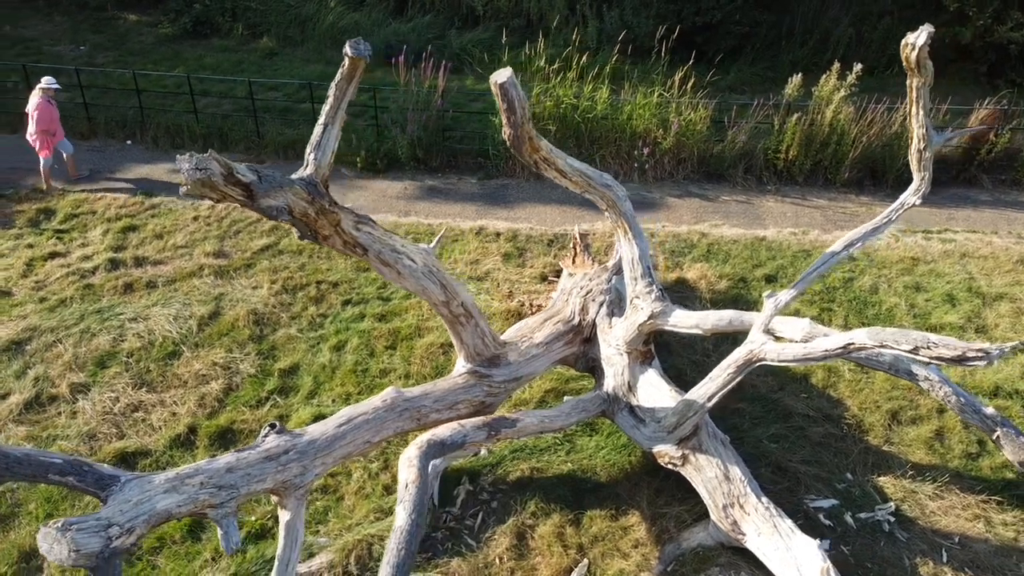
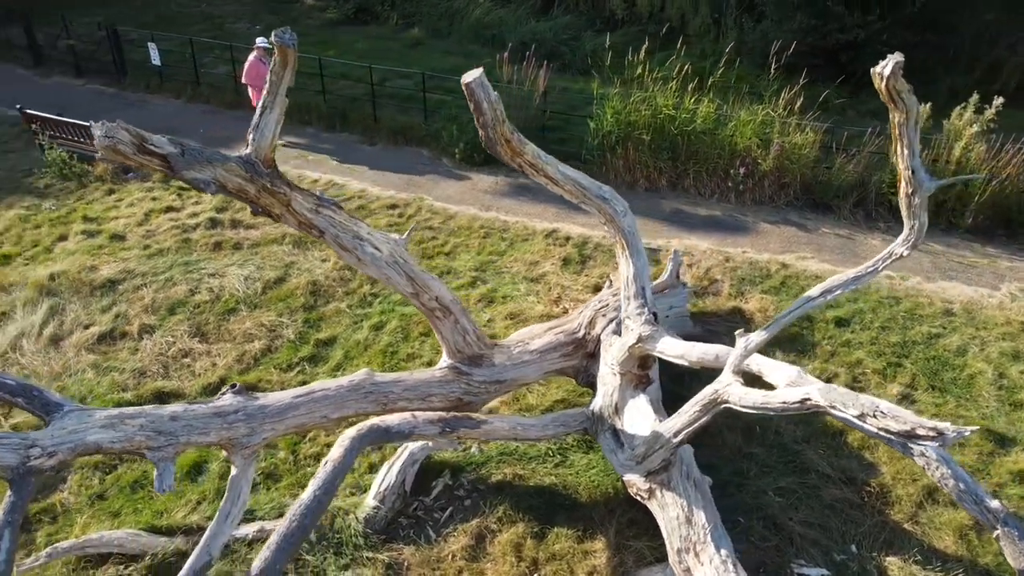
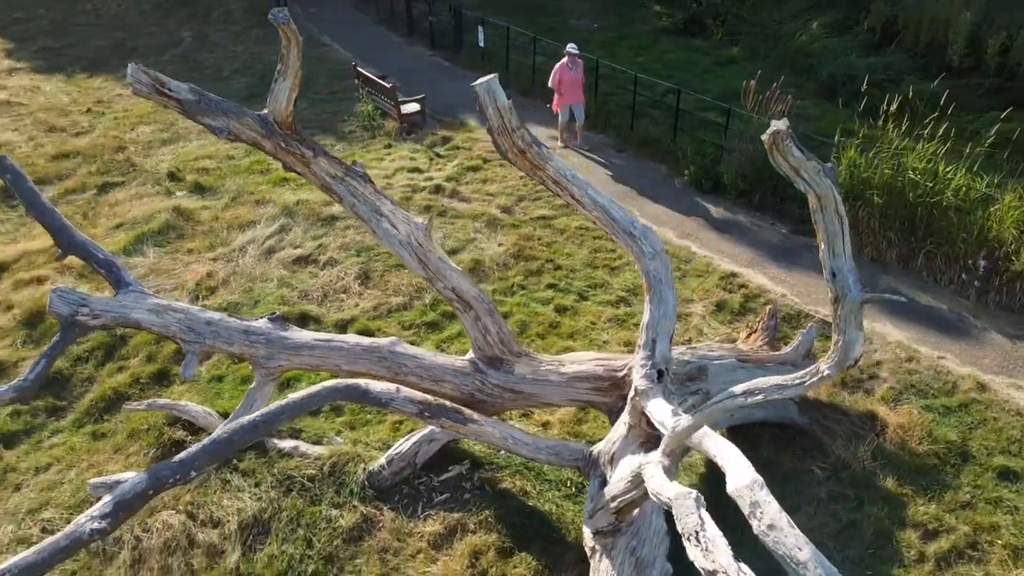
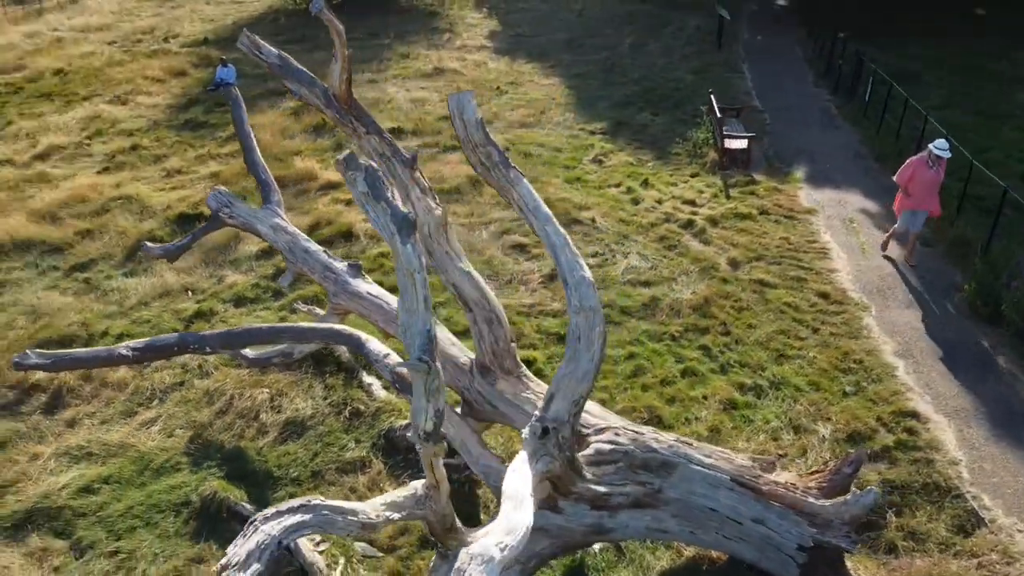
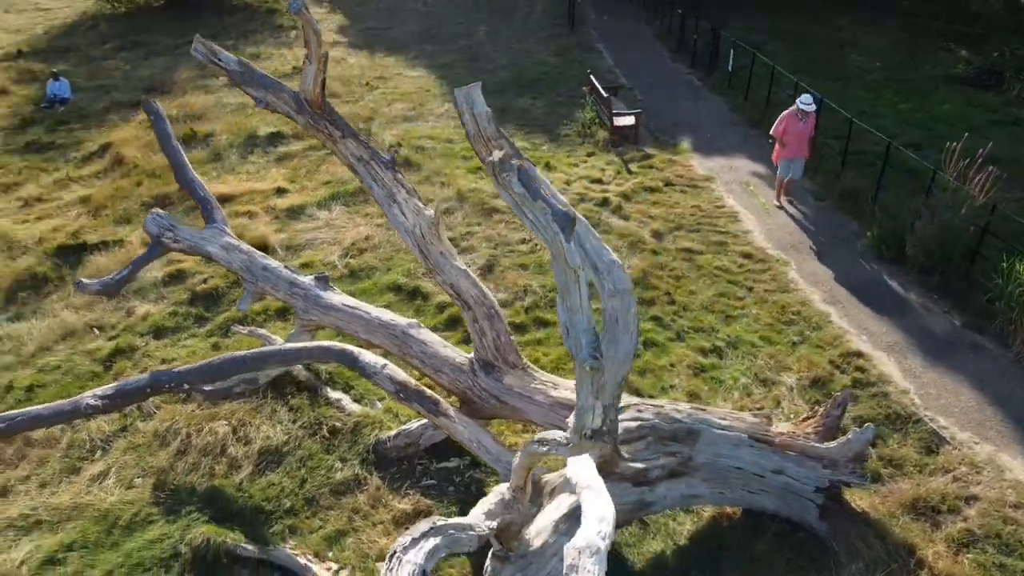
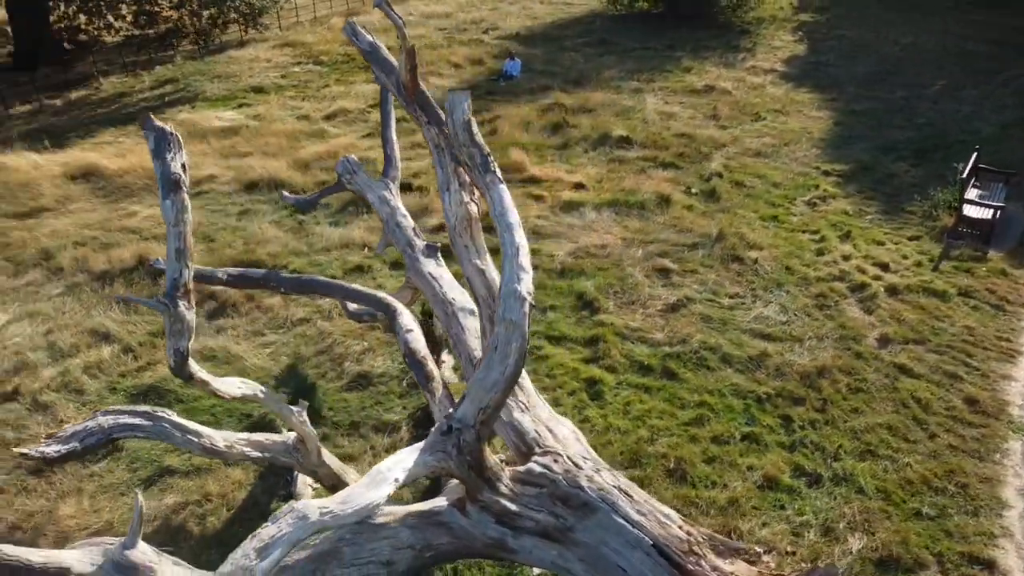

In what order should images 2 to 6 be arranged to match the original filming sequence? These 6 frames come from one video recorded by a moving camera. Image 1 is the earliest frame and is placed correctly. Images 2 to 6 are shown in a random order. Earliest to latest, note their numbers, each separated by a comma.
2, 3, 5, 4, 6
